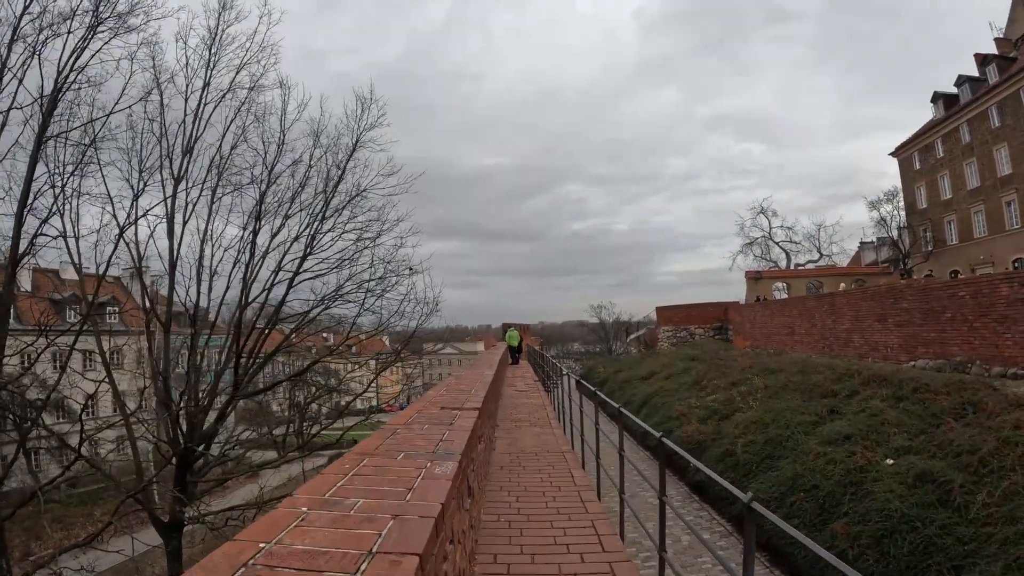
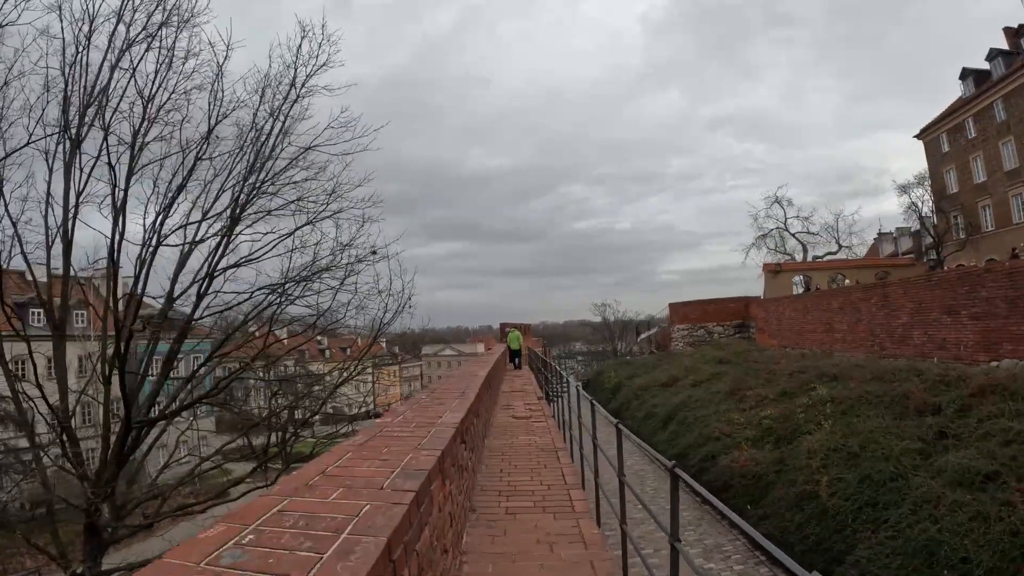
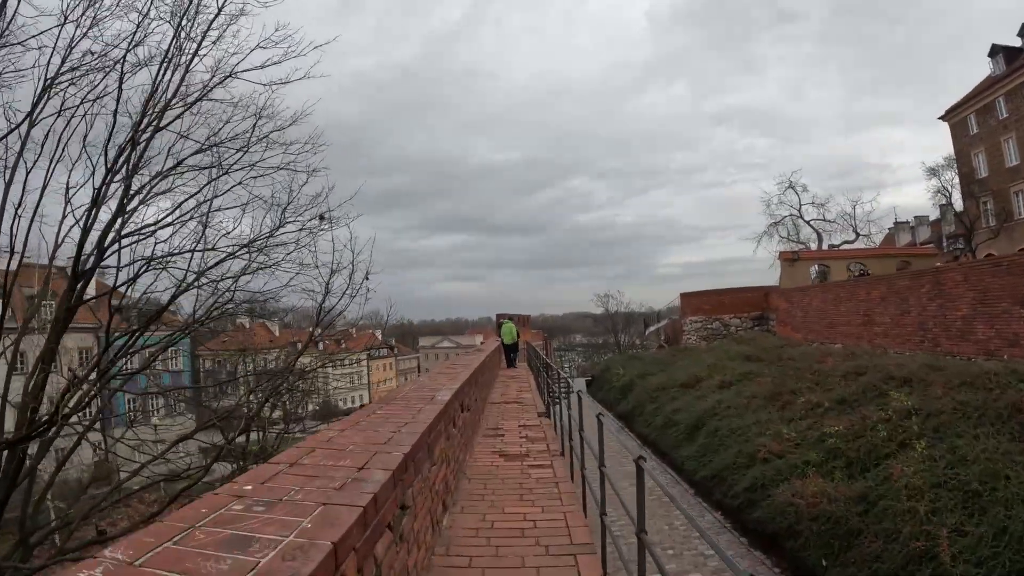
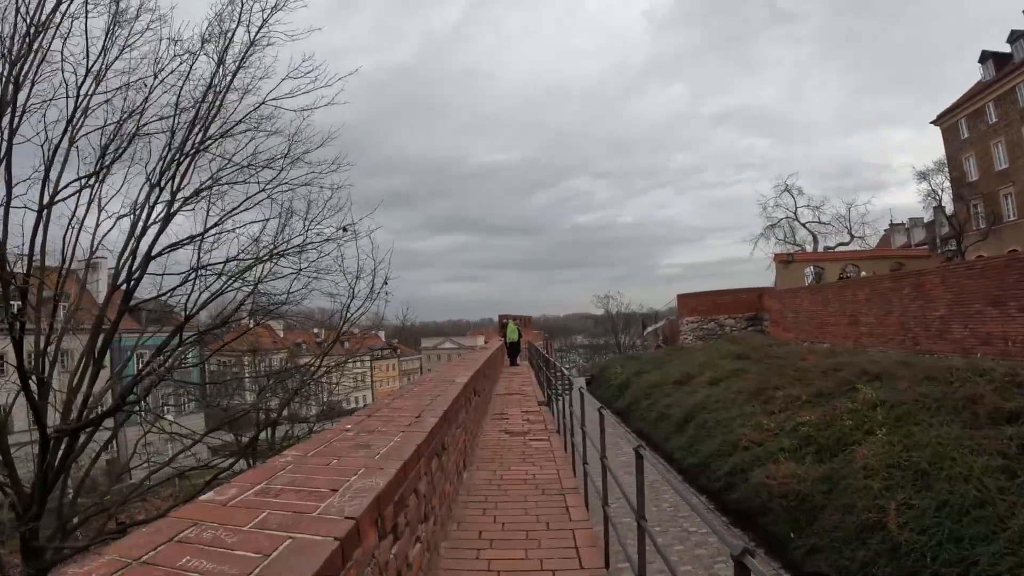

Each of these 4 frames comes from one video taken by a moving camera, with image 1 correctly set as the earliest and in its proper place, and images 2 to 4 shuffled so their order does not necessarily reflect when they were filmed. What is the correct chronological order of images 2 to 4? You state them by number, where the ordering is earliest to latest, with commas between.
2, 4, 3
